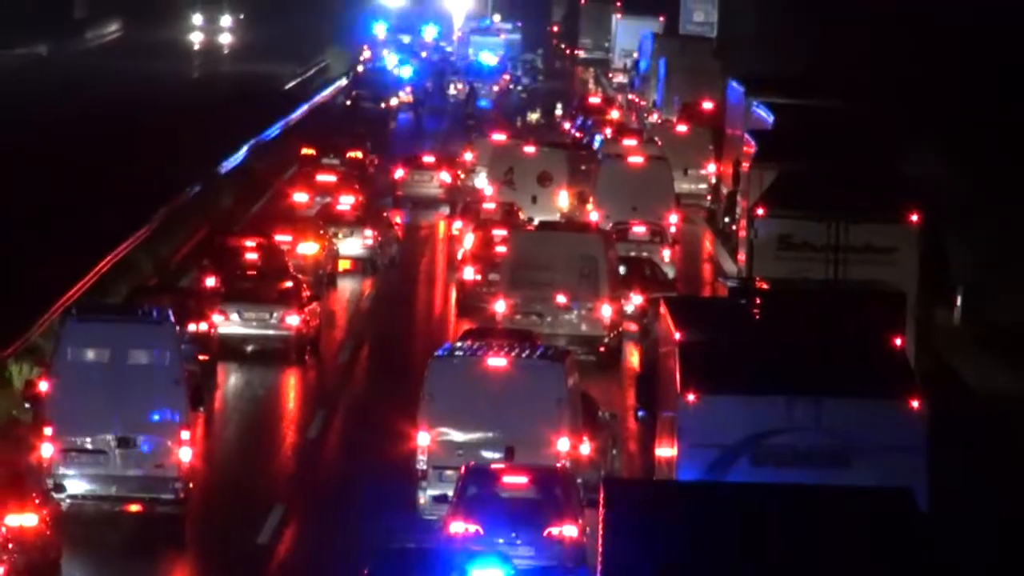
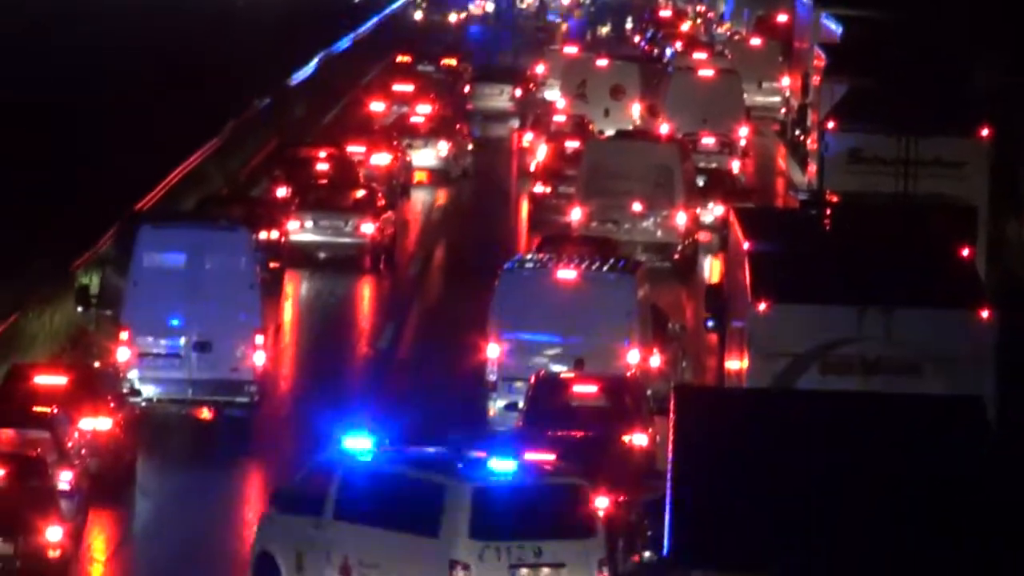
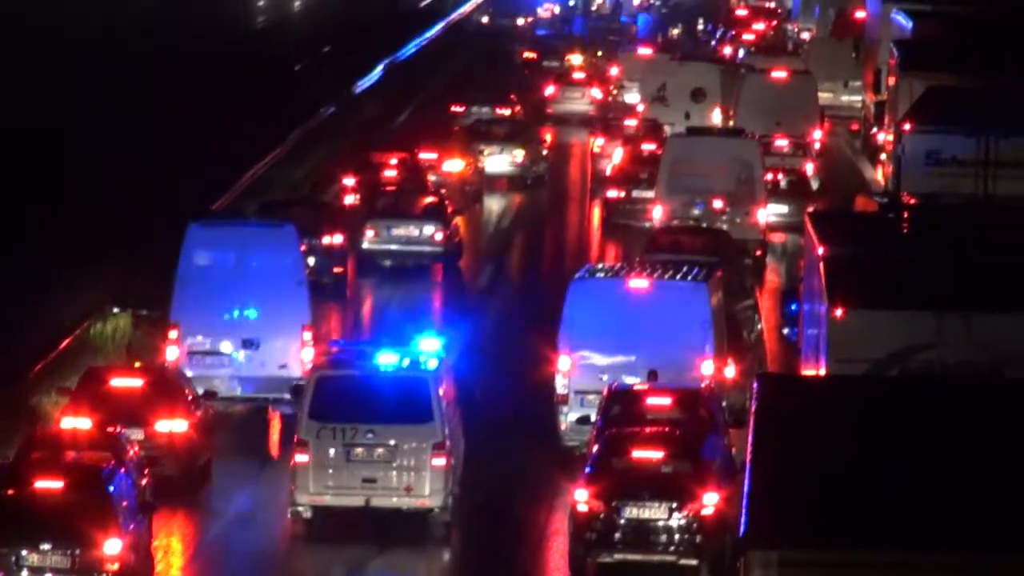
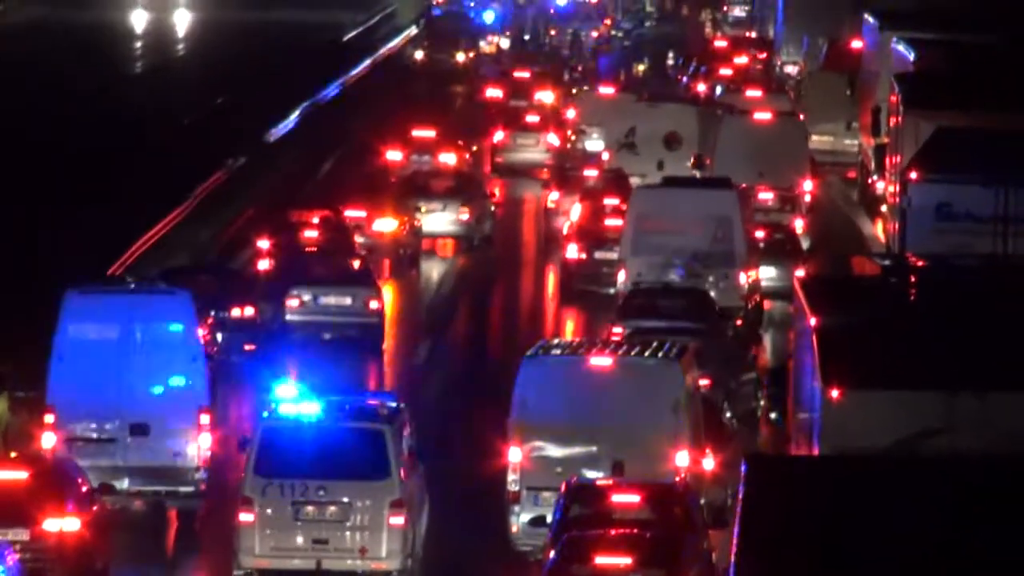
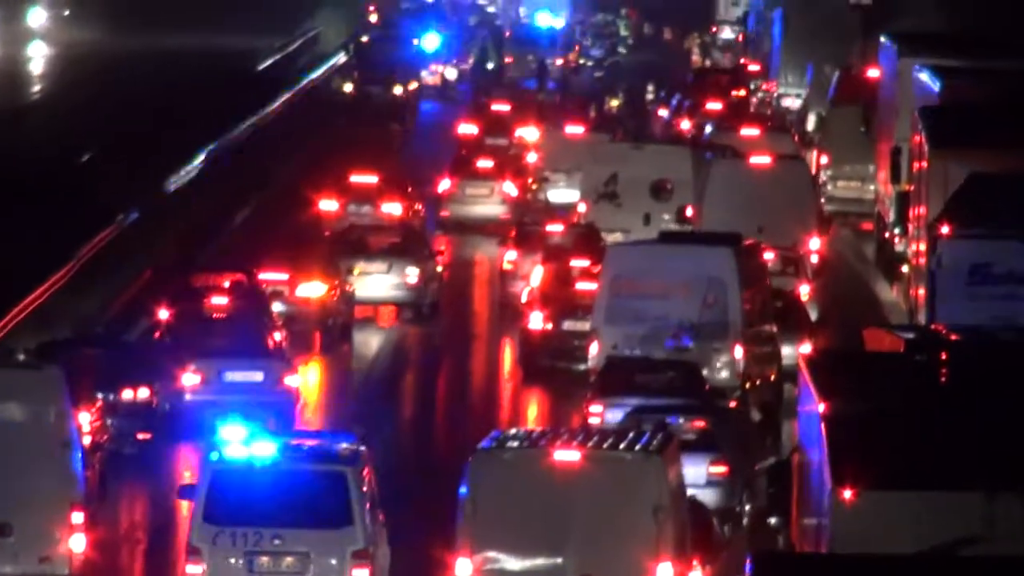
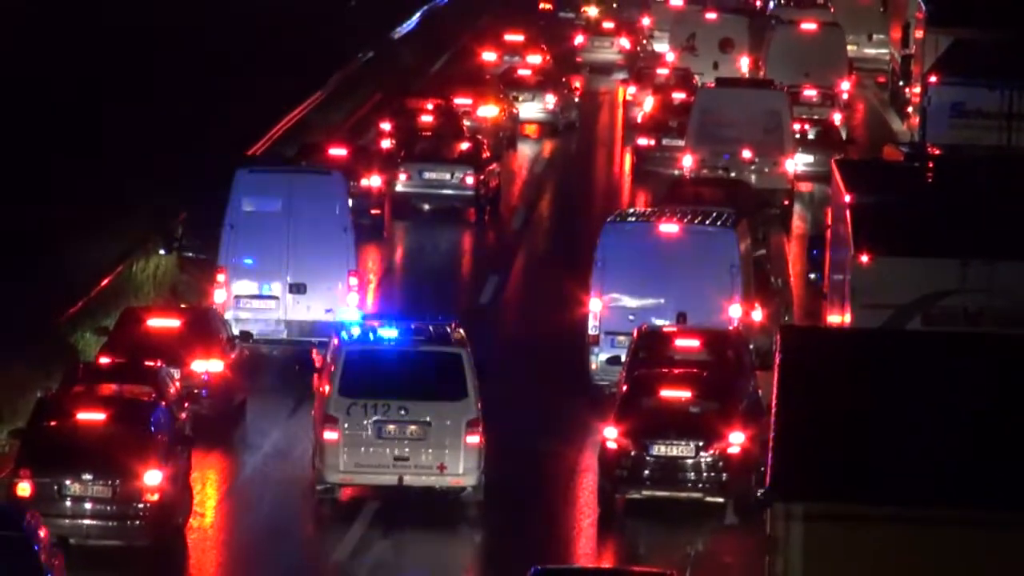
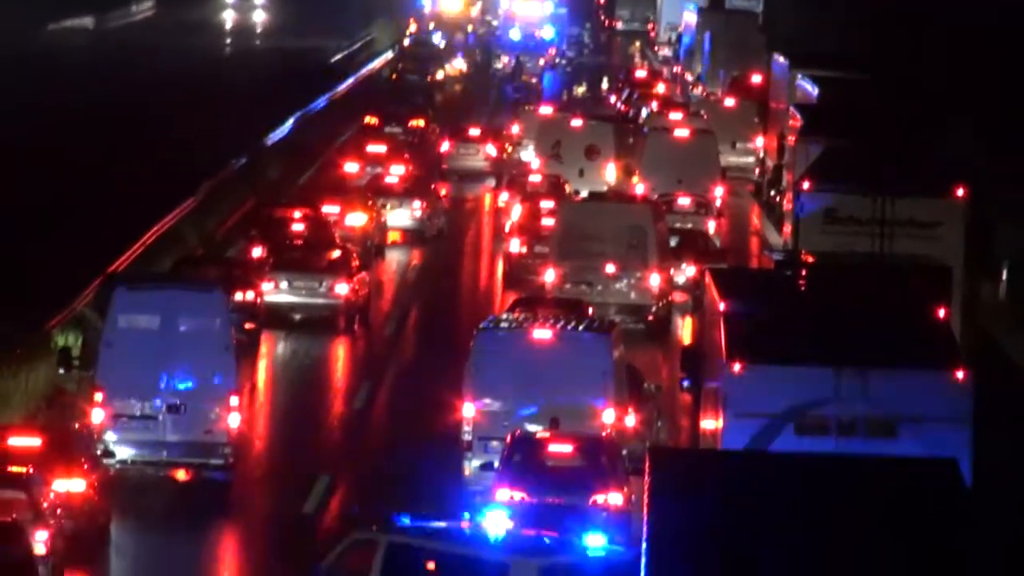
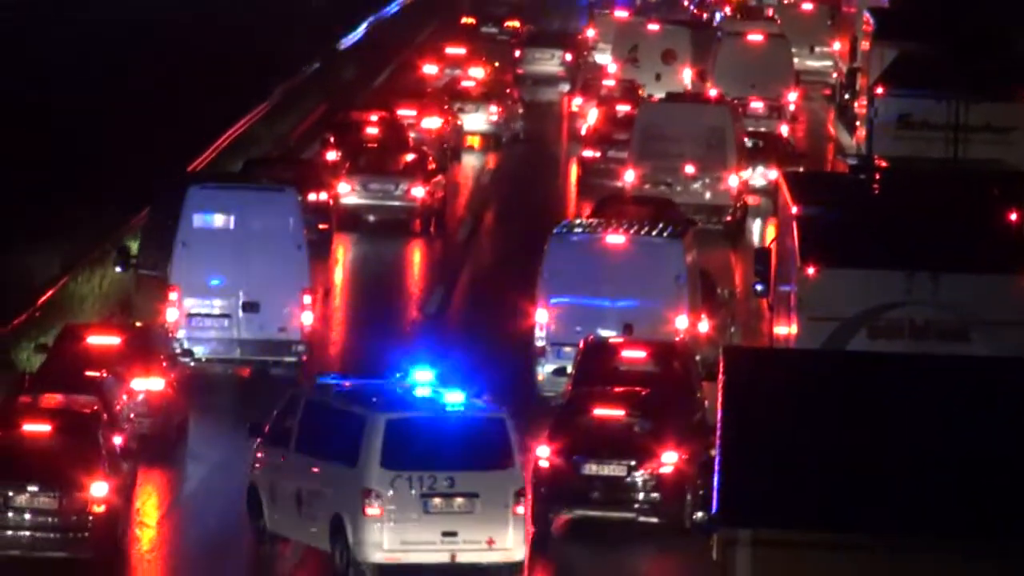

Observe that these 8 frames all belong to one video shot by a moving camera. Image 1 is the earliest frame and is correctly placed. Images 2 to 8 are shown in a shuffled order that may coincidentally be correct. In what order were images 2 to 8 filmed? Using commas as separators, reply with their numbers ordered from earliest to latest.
7, 2, 8, 6, 3, 4, 5
